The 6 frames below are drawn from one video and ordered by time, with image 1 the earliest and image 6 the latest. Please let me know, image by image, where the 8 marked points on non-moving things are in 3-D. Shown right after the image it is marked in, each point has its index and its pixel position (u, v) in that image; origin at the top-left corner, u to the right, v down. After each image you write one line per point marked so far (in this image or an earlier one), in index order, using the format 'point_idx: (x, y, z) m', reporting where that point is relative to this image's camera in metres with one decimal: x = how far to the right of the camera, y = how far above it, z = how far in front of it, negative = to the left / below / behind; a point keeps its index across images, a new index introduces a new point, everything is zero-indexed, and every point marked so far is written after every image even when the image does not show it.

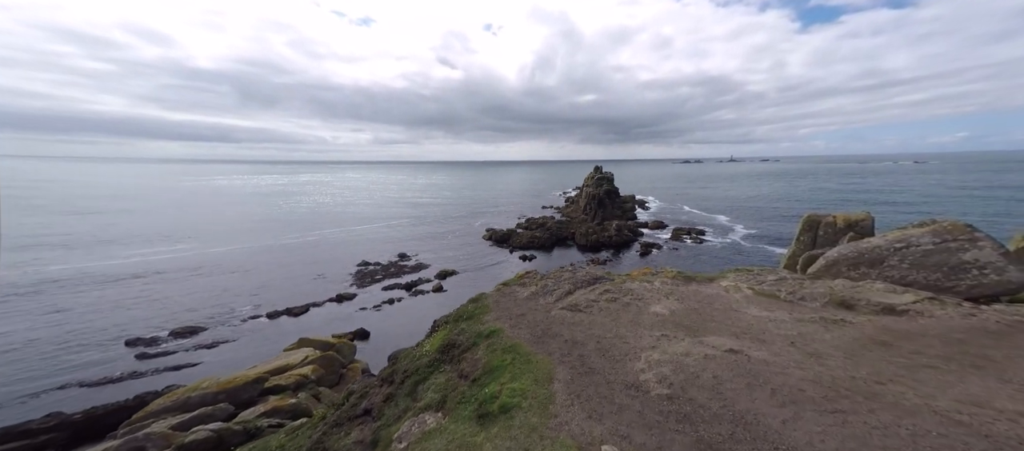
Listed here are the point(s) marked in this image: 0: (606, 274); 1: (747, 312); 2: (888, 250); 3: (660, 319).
0: (+3.5, -1.8, +12.7) m
1: (+5.9, -2.2, +8.8) m
2: (+12.8, -0.8, +11.9) m
3: (+3.7, -2.4, +8.8) m
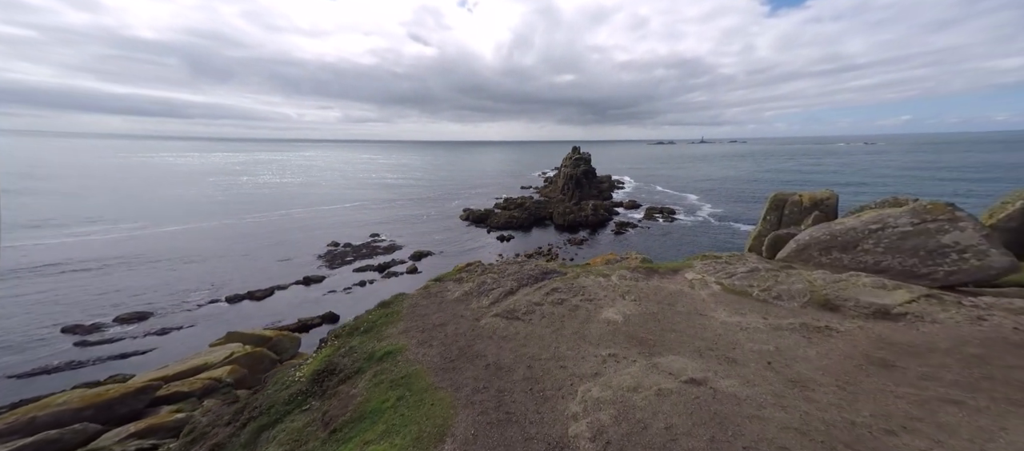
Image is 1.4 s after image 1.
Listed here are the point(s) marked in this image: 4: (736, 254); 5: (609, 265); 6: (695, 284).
0: (+1.5, -1.4, +10.9) m
1: (+4.2, -1.9, +7.3) m
2: (+10.8, -0.2, +10.7) m
3: (+2.0, -2.1, +7.1) m
4: (+7.8, -1.0, +12.1) m
5: (+3.3, -1.4, +11.8) m
6: (+4.7, -1.5, +8.9) m
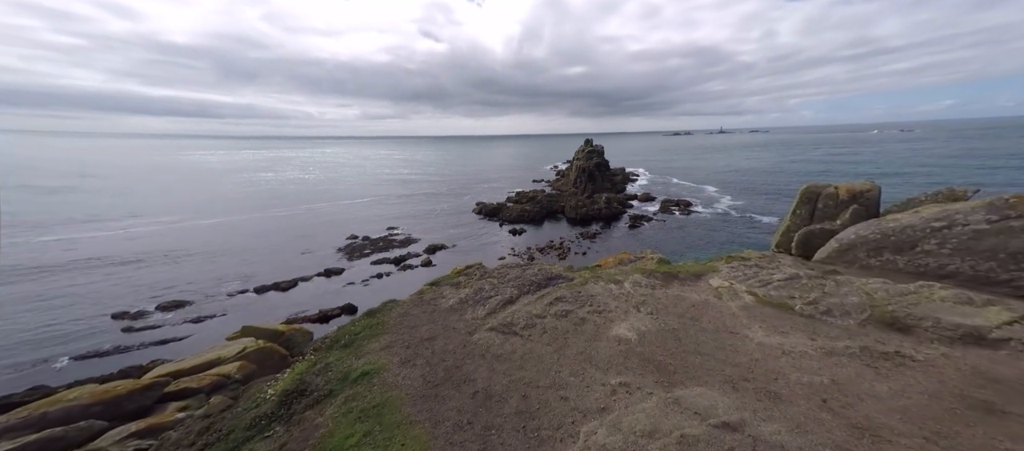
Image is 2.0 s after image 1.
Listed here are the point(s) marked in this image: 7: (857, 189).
0: (+1.6, -1.3, +9.8) m
1: (+4.1, -1.9, +6.1) m
2: (+10.9, -0.2, +9.2) m
3: (+1.9, -2.2, +6.0) m
4: (+7.9, -0.9, +10.8) m
5: (+3.4, -1.3, +10.6) m
6: (+4.6, -1.5, +7.7) m
7: (+16.5, +1.7, +16.6) m
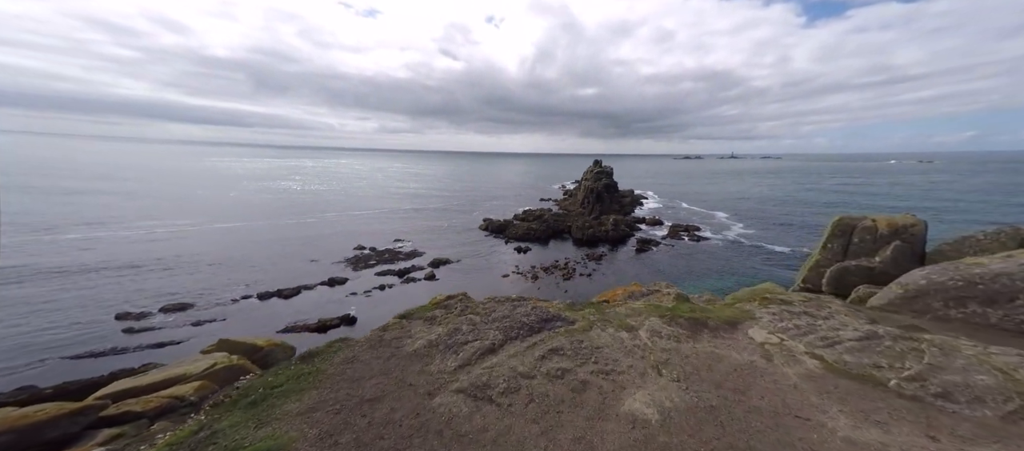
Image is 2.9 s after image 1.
0: (+1.3, -1.9, +8.1) m
1: (+3.7, -2.5, +4.3) m
2: (+10.6, -1.1, +7.3) m
3: (+1.5, -2.6, +4.2) m
4: (+7.7, -1.9, +8.9) m
5: (+3.2, -2.1, +8.8) m
6: (+4.3, -2.2, +5.8) m
7: (+16.4, +0.1, +14.7) m
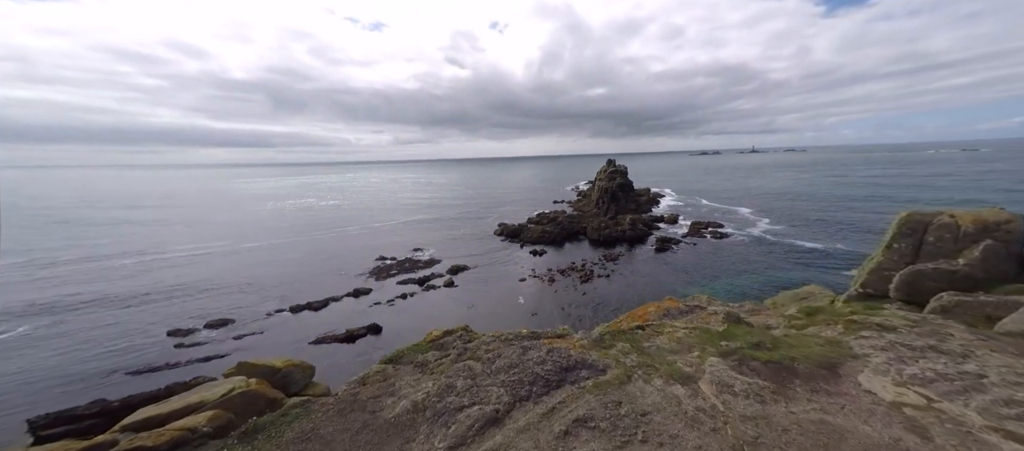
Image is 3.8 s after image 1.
0: (+1.5, -2.2, +6.3) m
1: (+3.8, -2.6, +2.4) m
2: (+10.8, -1.0, +5.2) m
3: (+1.6, -2.8, +2.4) m
4: (+8.0, -1.8, +6.9) m
5: (+3.5, -2.2, +7.0) m
6: (+4.5, -2.2, +3.9) m
7: (+16.9, +0.4, +12.3) m
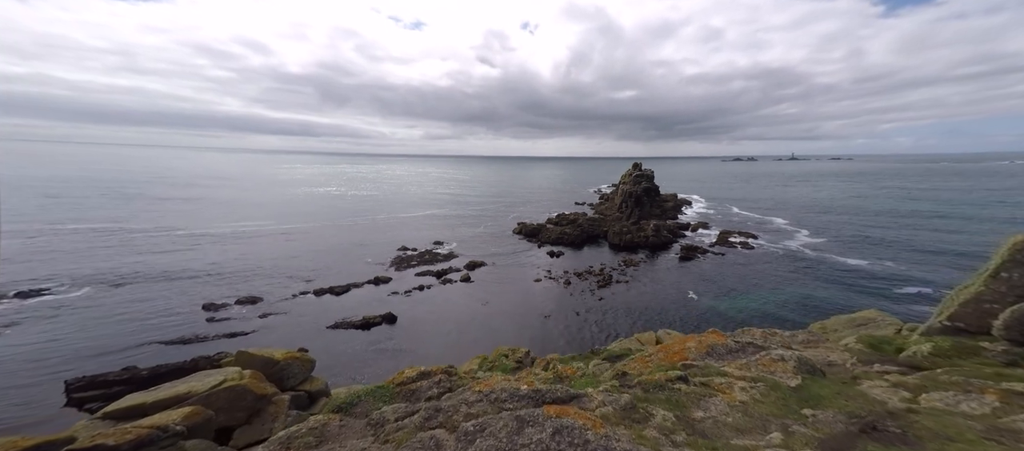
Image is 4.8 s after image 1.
0: (+1.4, -2.4, +4.4) m
1: (+3.5, -2.9, +0.4) m
2: (+10.7, -1.6, +2.7) m
3: (+1.3, -3.0, +0.5) m
4: (+7.9, -2.3, +4.6) m
5: (+3.4, -2.5, +4.9) m
6: (+4.2, -2.6, +1.9) m
7: (+17.2, -0.6, +9.5) m
